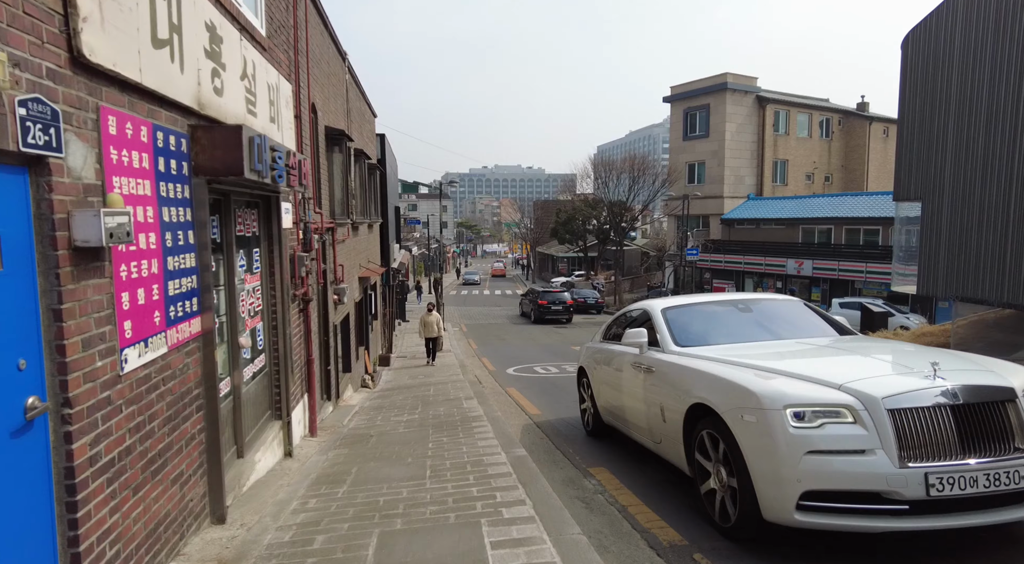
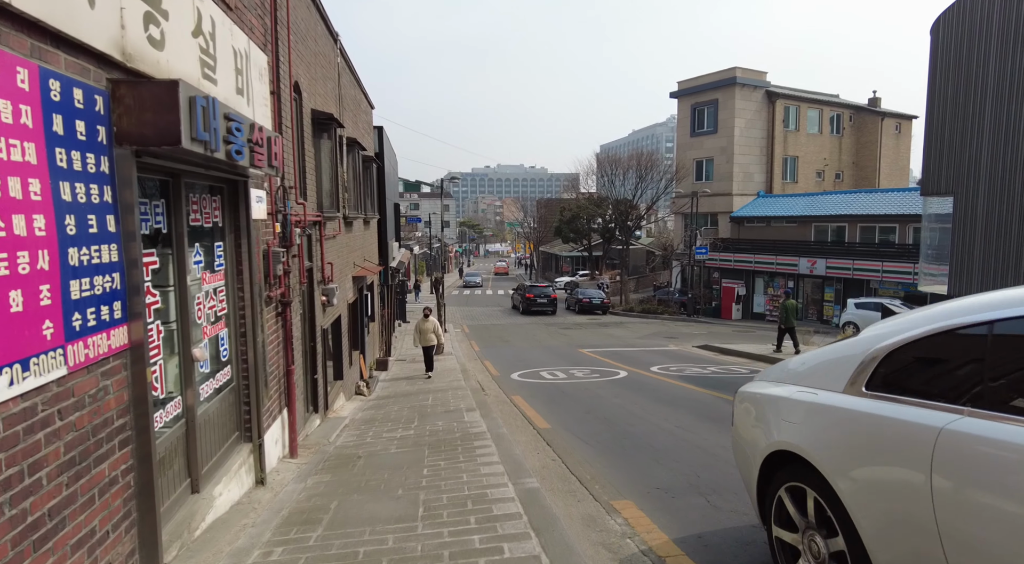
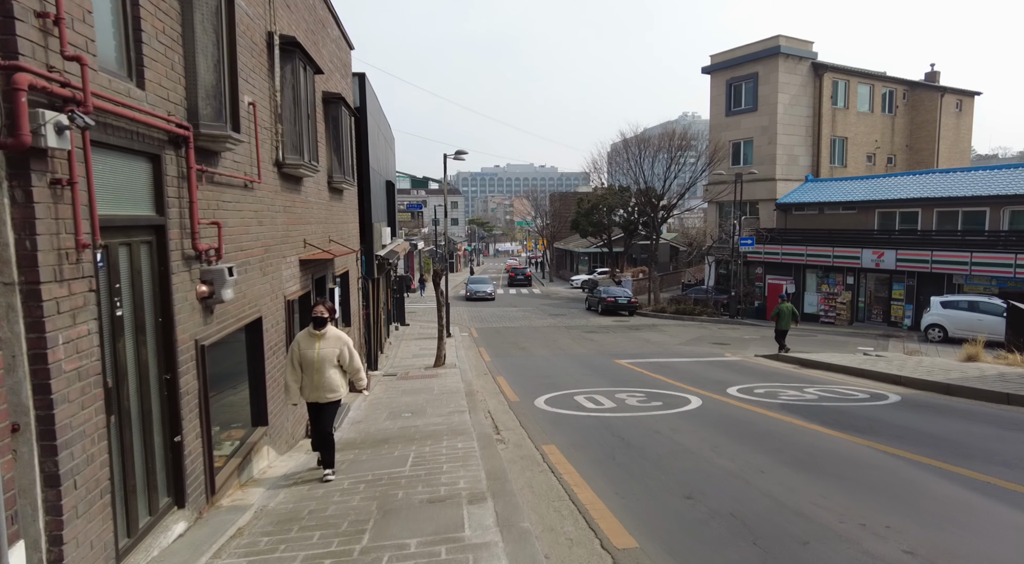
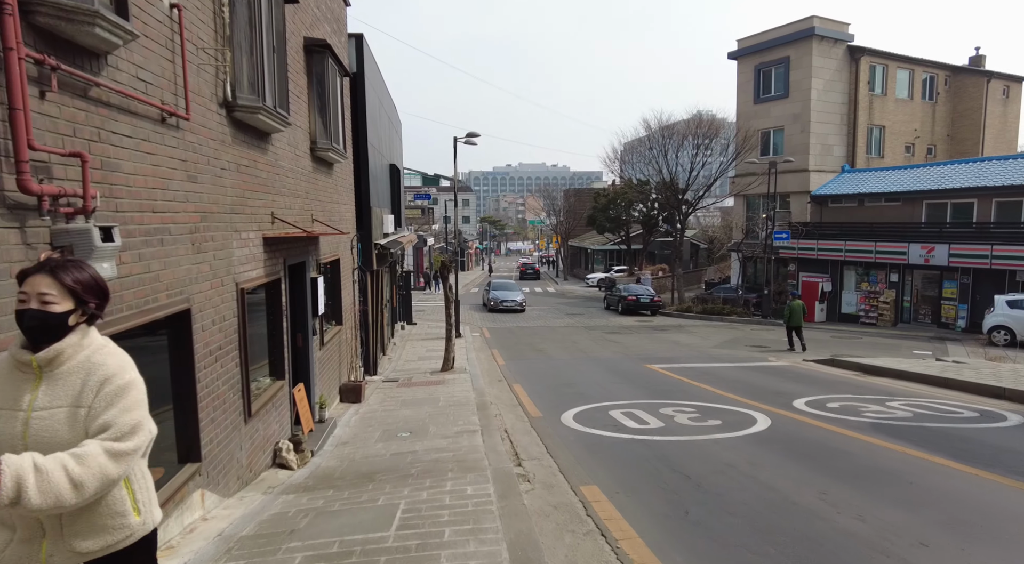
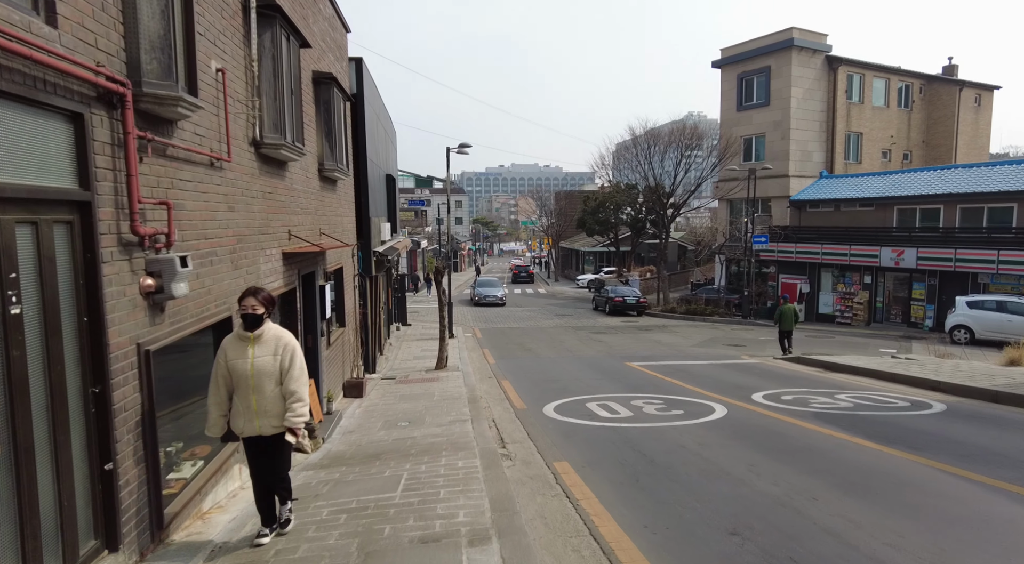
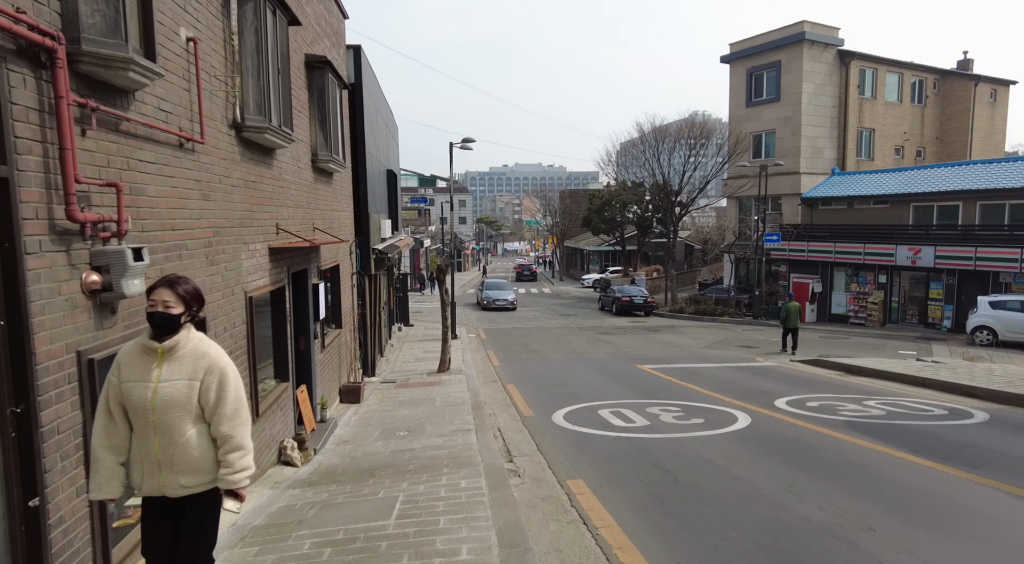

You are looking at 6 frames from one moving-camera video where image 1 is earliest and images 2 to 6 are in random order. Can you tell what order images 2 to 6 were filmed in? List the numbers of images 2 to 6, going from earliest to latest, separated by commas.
2, 3, 5, 6, 4
